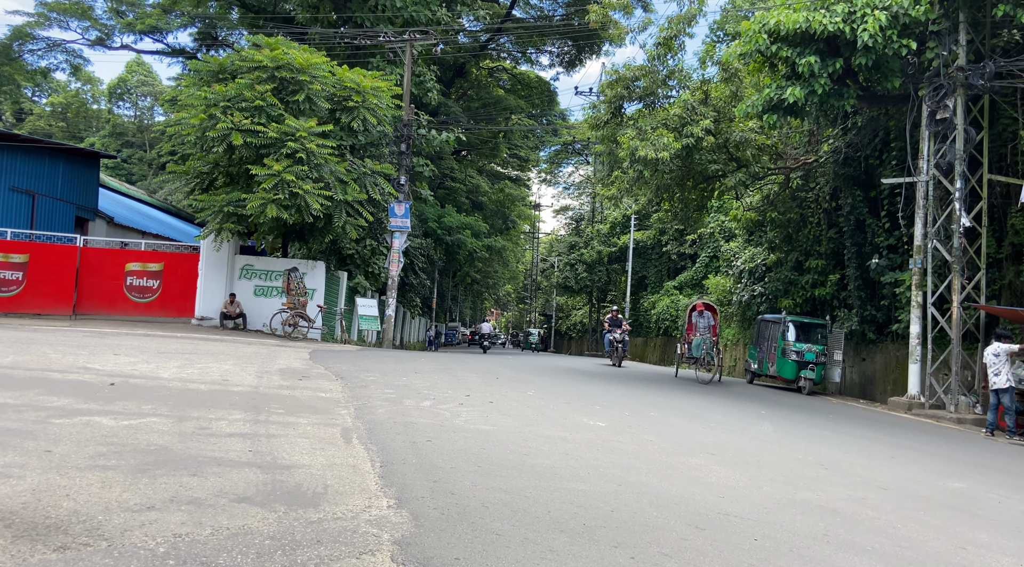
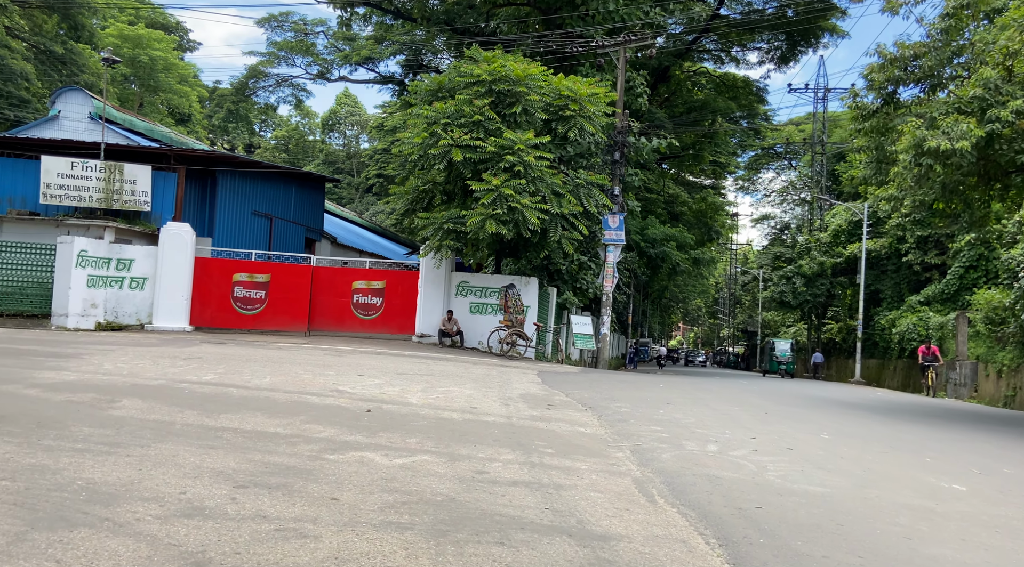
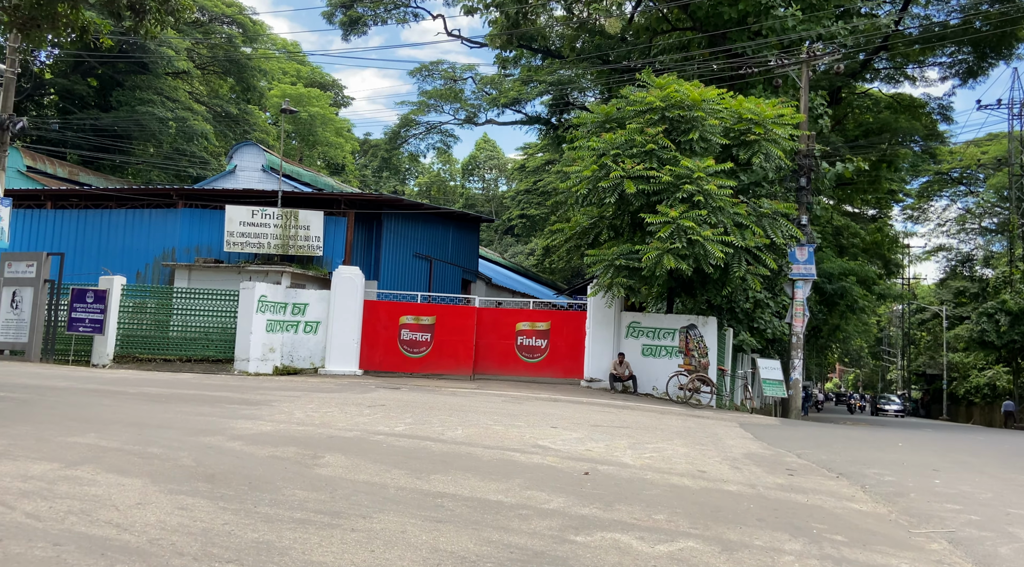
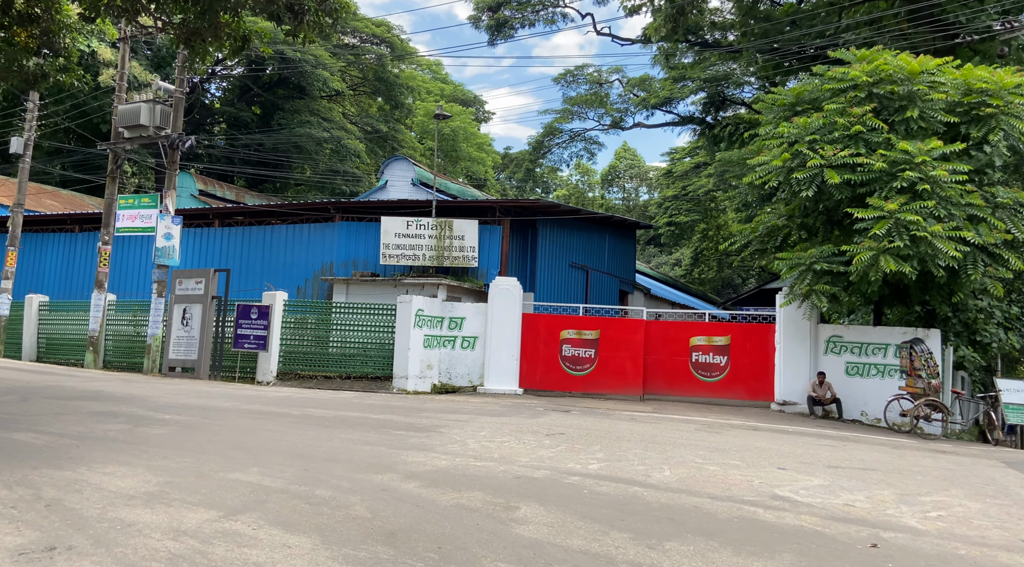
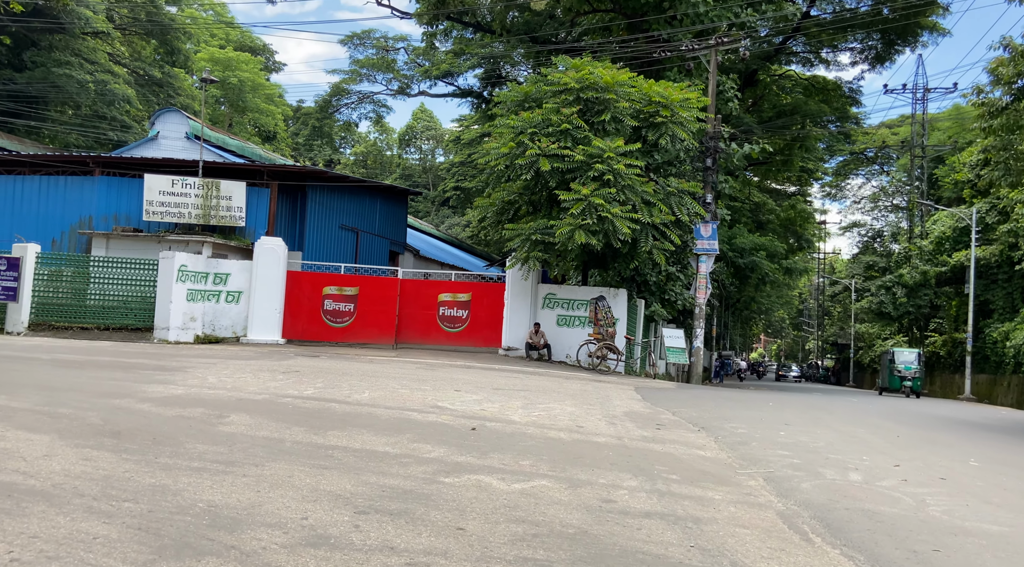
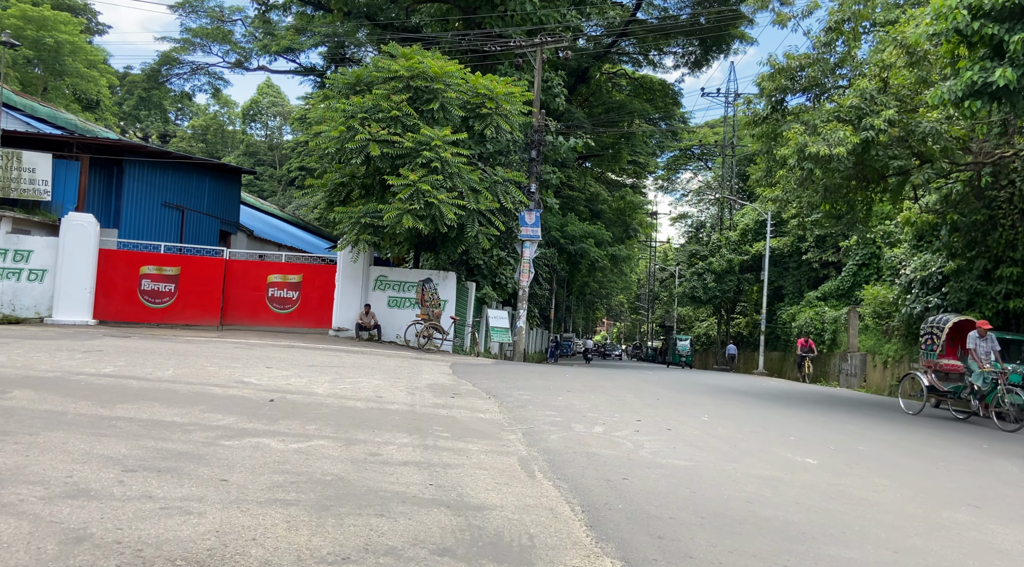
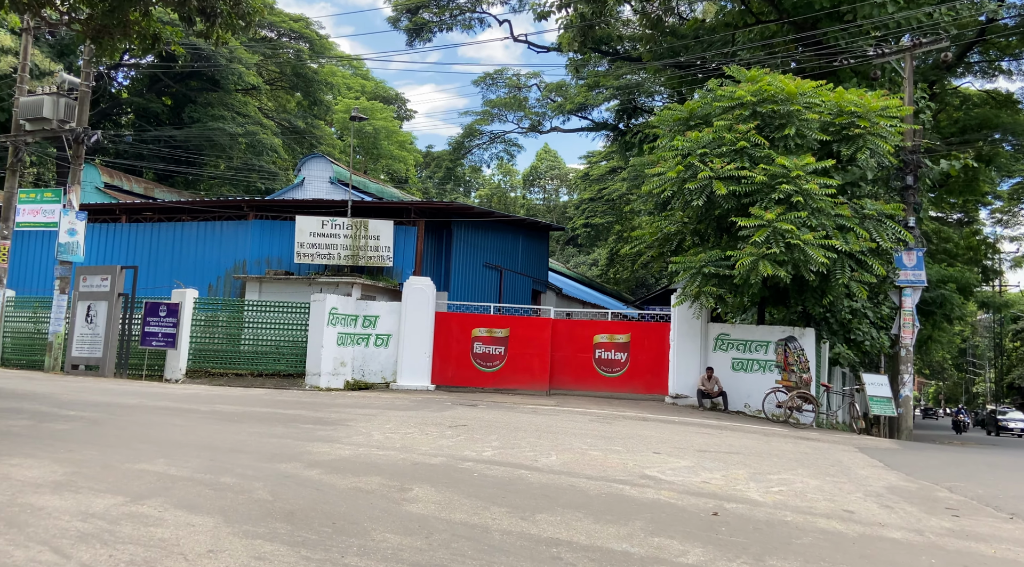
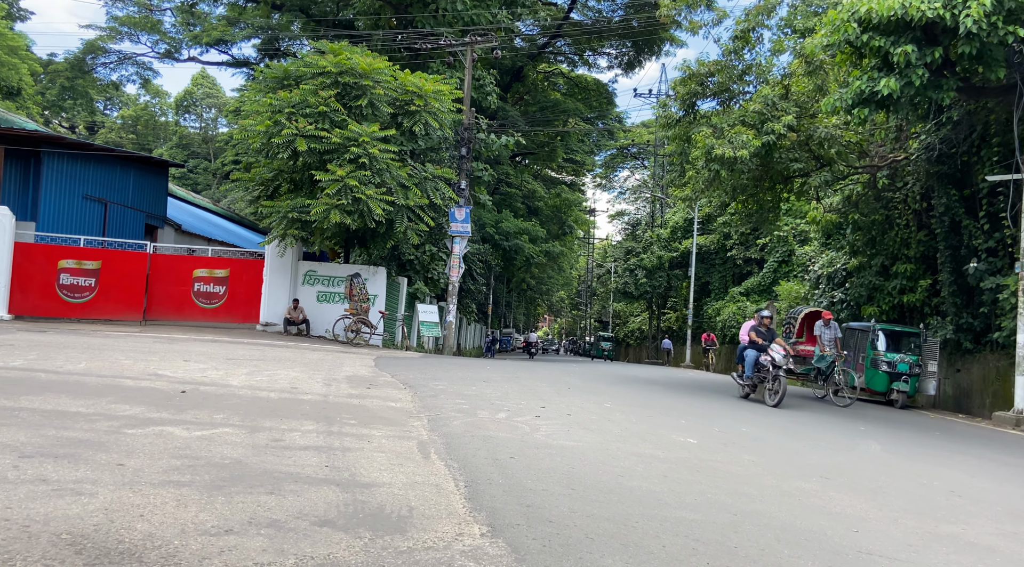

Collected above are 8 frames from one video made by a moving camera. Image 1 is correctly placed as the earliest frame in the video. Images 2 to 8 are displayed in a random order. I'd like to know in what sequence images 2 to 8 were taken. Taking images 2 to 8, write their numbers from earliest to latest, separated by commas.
8, 6, 2, 5, 3, 7, 4
